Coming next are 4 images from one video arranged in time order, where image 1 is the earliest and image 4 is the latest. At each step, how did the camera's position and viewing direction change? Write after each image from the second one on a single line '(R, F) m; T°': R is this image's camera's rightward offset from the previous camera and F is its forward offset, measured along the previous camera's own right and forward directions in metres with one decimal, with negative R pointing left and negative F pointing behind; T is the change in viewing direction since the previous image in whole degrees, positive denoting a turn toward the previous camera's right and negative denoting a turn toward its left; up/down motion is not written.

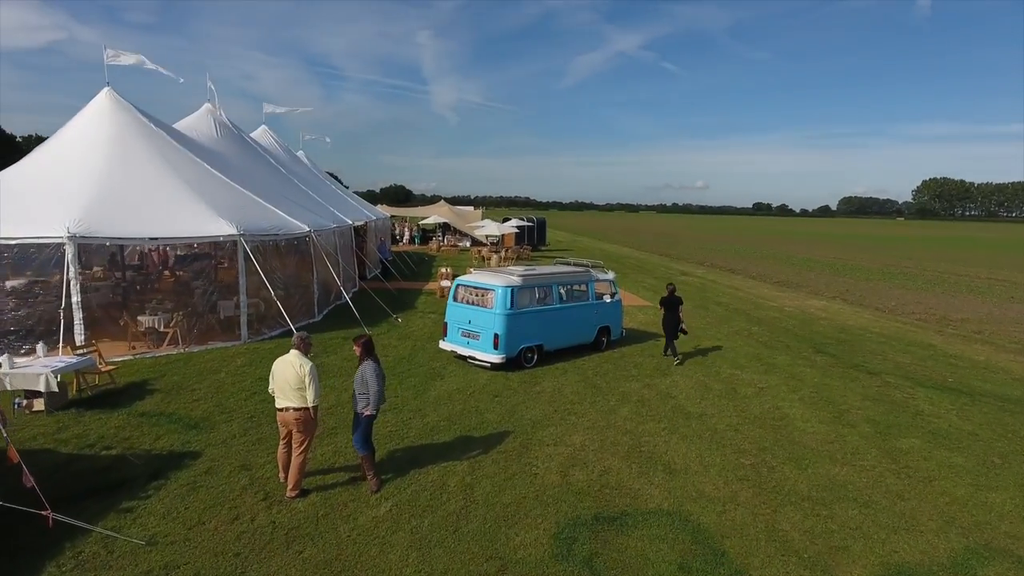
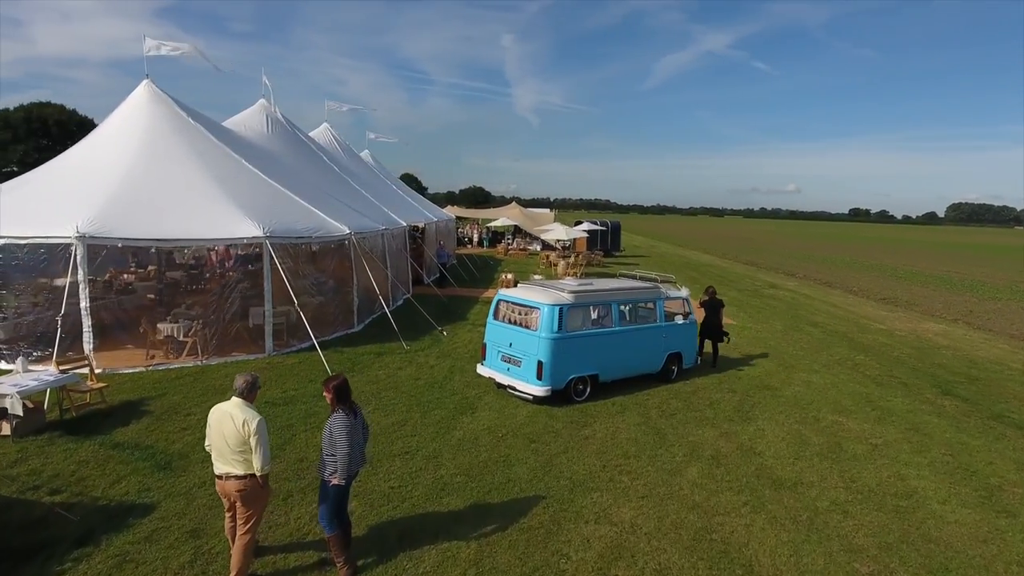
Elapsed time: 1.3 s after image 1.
(+0.4, +1.7) m; -7°
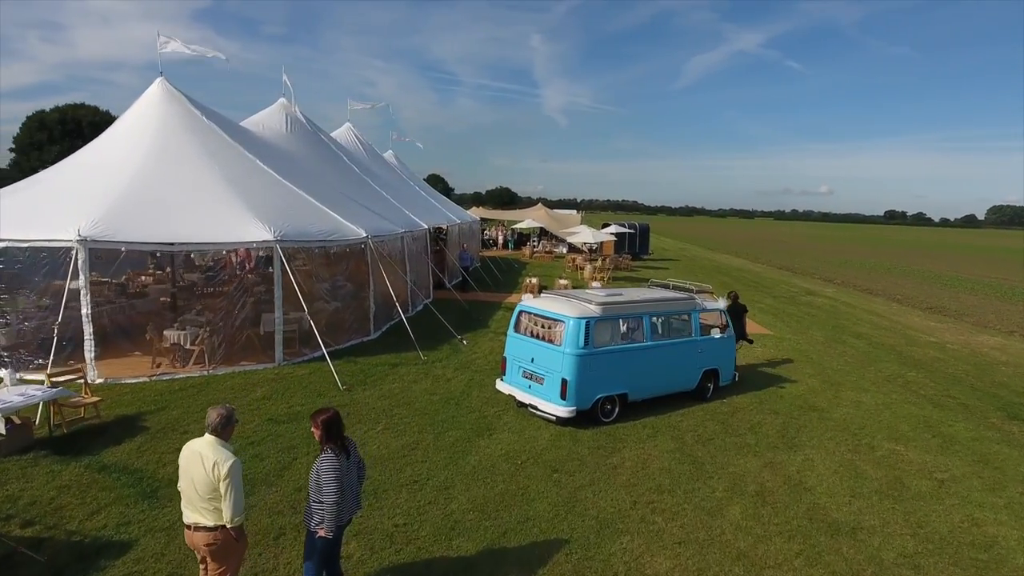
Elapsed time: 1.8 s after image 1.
(0.0, +0.7) m; -2°
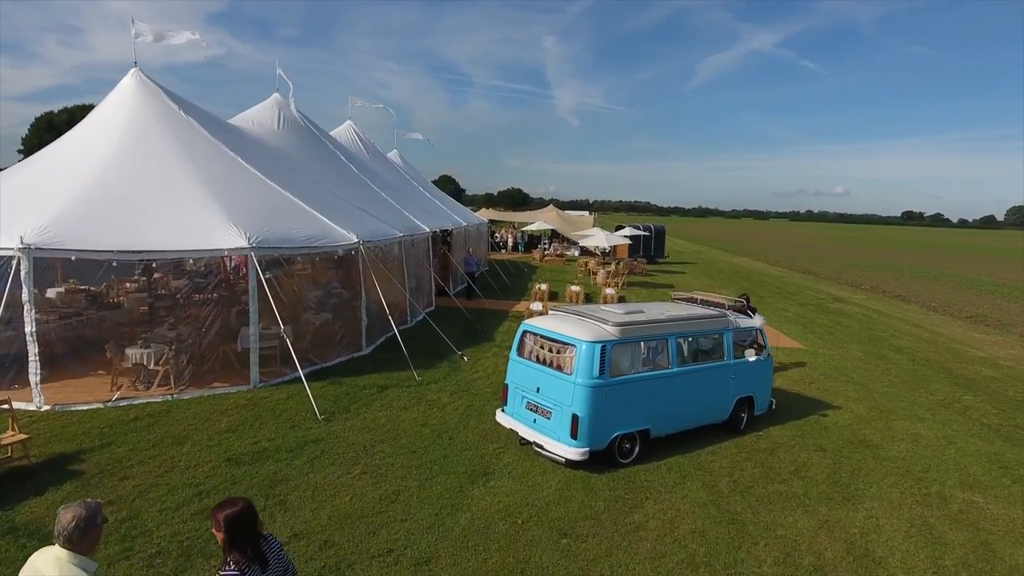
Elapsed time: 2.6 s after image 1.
(+0.1, +1.3) m; -1°
